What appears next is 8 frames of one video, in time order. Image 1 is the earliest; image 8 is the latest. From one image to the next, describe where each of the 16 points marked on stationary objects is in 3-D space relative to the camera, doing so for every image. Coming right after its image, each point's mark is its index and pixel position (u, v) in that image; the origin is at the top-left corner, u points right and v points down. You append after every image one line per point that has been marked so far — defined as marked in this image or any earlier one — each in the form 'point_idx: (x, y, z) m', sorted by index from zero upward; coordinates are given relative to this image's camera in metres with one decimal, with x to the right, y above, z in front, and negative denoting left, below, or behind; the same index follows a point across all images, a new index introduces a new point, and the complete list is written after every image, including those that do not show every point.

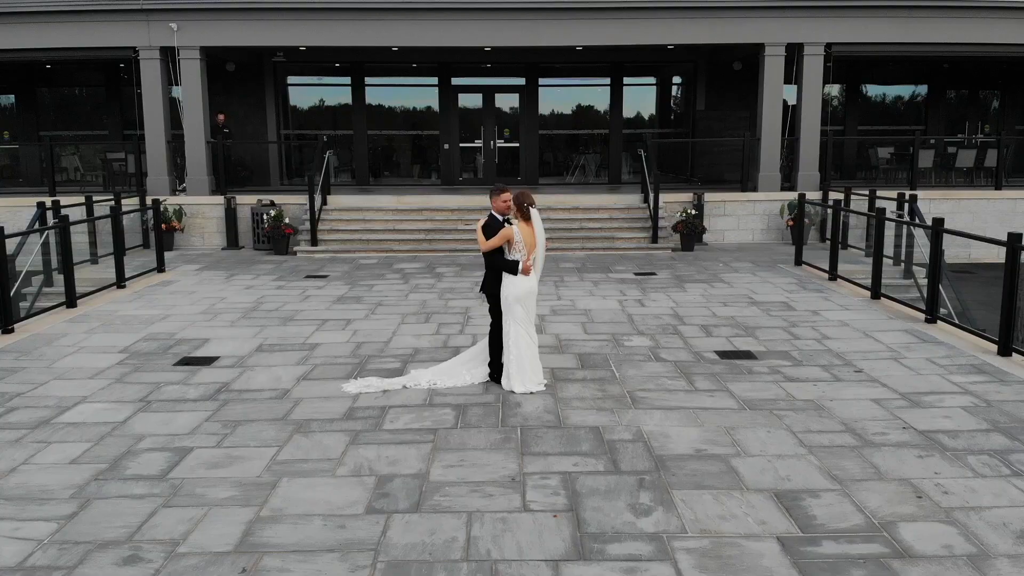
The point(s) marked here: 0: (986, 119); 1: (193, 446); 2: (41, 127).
0: (+9.2, +3.3, +18.9) m
1: (-1.7, -0.8, +5.1) m
2: (-8.8, +3.0, +18.5) m
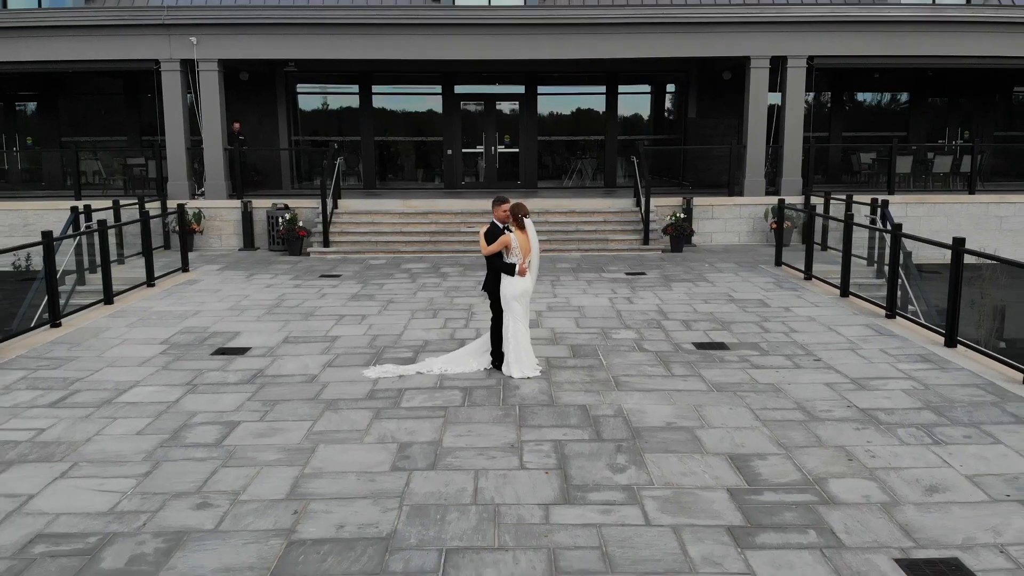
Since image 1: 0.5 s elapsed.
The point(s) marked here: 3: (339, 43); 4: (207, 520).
0: (+9.2, +3.3, +19.8) m
1: (-1.7, -0.8, +6.0) m
2: (-8.8, +3.0, +19.4) m
3: (-2.9, +4.1, +17.2) m
4: (-1.4, -1.0, +4.4) m
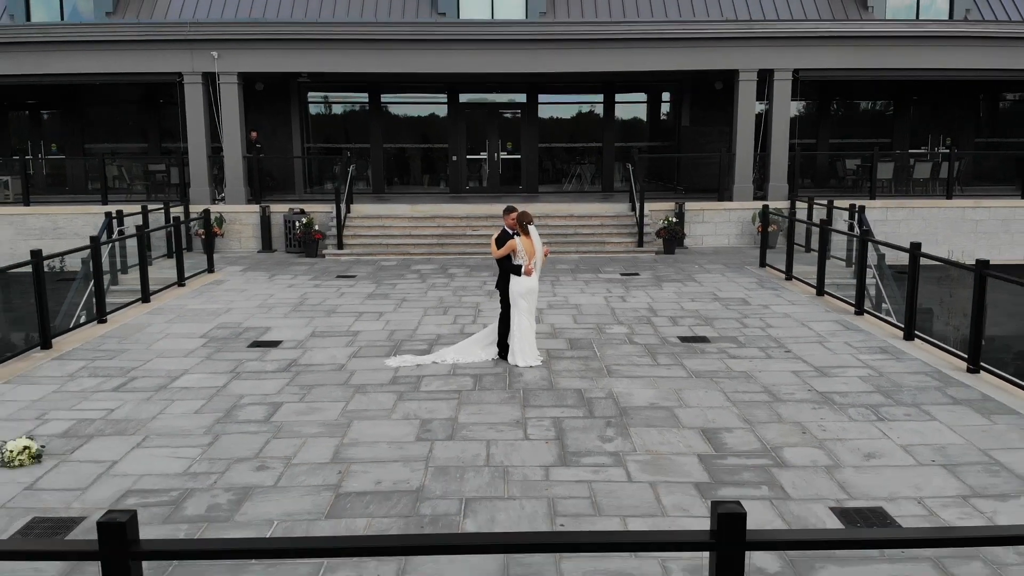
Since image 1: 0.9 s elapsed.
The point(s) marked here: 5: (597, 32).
0: (+9.2, +3.3, +20.7) m
1: (-1.6, -0.8, +6.9) m
2: (-8.8, +3.0, +20.3) m
3: (-2.9, +4.1, +18.2) m
4: (-1.3, -1.0, +5.4) m
5: (+1.5, +4.5, +18.1) m
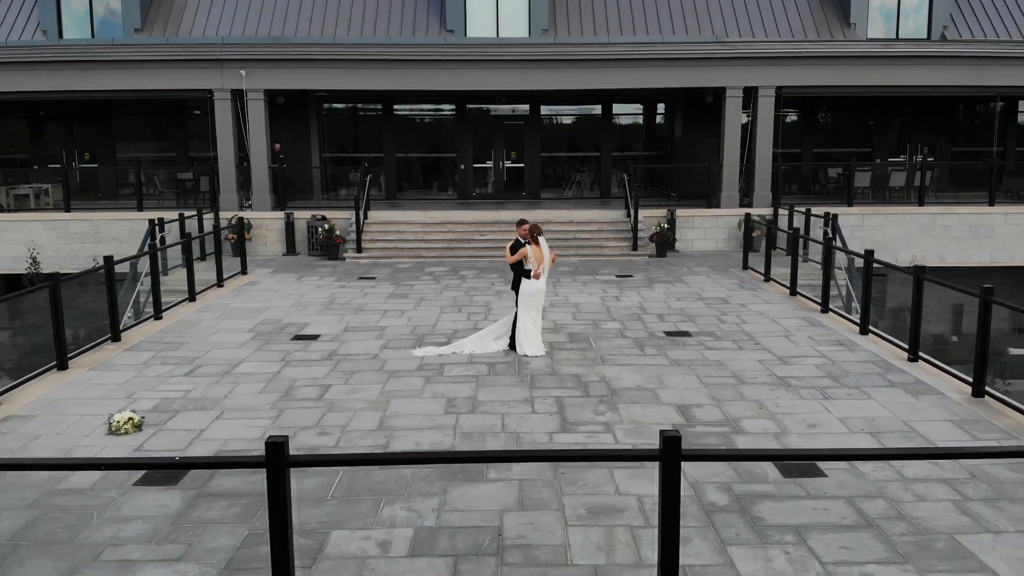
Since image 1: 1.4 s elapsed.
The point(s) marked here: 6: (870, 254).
0: (+9.3, +3.3, +22.1) m
1: (-1.5, -0.8, +8.3) m
2: (-8.7, +3.0, +21.7) m
3: (-2.8, +4.1, +19.5) m
4: (-1.3, -1.1, +6.7) m
5: (+1.6, +4.5, +19.4) m
6: (+3.7, +0.3, +10.1) m
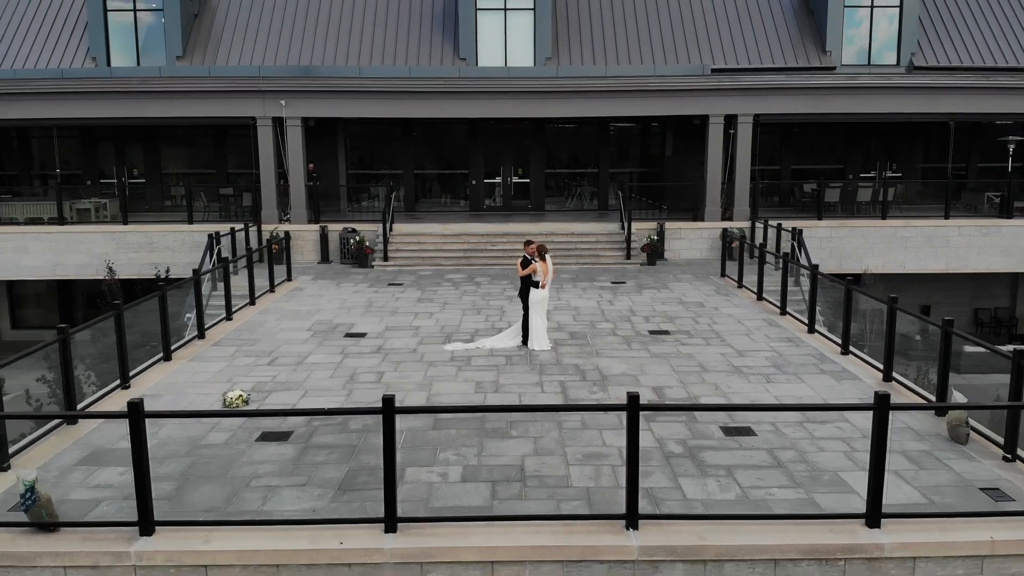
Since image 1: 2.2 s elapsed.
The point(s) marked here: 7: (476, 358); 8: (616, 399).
0: (+9.5, +3.2, +24.4) m
1: (-1.4, -0.9, +10.6) m
2: (-8.5, +3.0, +24.0) m
3: (-2.6, +4.0, +21.9) m
4: (-1.1, -1.1, +9.1) m
5: (+1.8, +4.4, +21.7) m
6: (+3.8, +0.3, +12.4) m
7: (-0.4, -0.8, +11.3) m
8: (+1.0, -1.1, +9.4) m
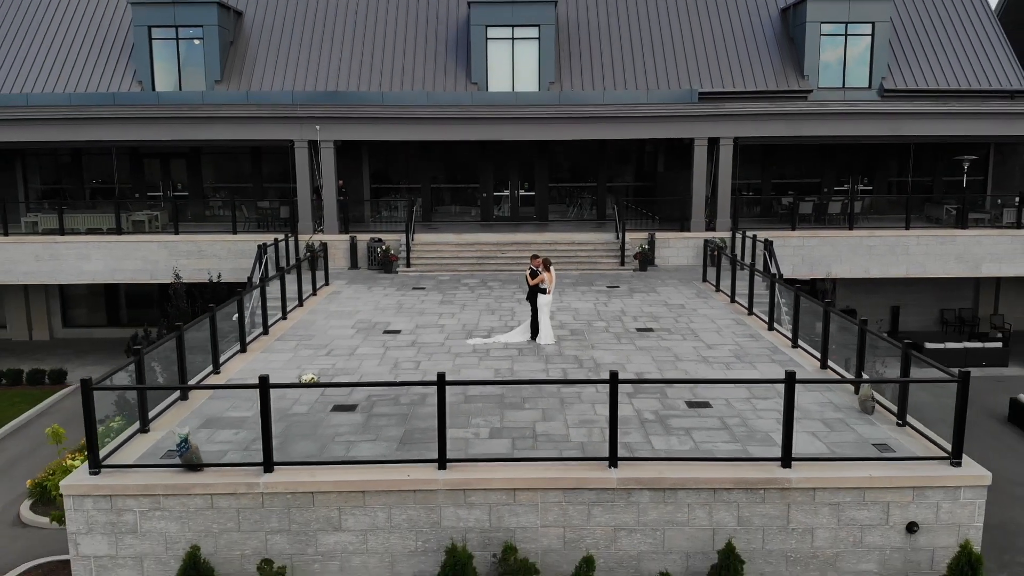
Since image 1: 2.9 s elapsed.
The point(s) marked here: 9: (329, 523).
0: (+9.7, +3.1, +26.9) m
1: (-1.2, -1.0, +13.2) m
2: (-8.3, +2.9, +26.6) m
3: (-2.4, +4.0, +24.4) m
4: (-1.0, -1.2, +11.7) m
5: (+2.0, +4.3, +24.3) m
6: (+4.0, +0.2, +15.0) m
7: (-0.3, -0.9, +13.8) m
8: (+1.1, -1.1, +12.0) m
9: (-1.6, -2.1, +8.8) m
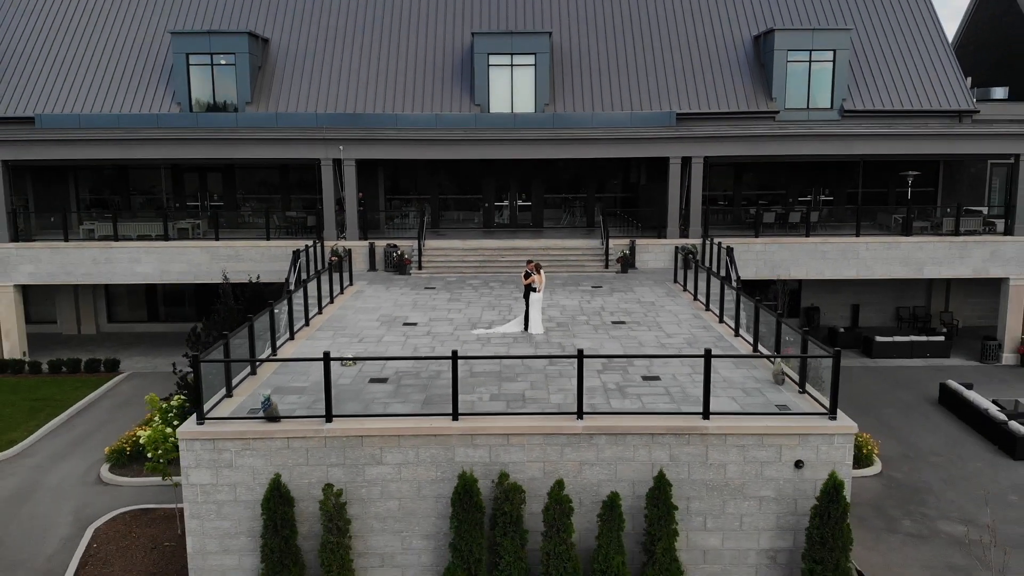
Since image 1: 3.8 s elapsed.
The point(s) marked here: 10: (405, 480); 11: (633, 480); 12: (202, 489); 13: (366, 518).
0: (+9.6, +3.1, +30.2) m
1: (-1.3, -1.0, +16.5) m
2: (-8.4, +2.9, +29.9) m
3: (-2.5, +4.0, +27.8) m
4: (-1.0, -1.2, +15.0) m
5: (+1.9, +4.3, +27.6) m
6: (+3.9, +0.2, +18.3) m
7: (-0.3, -0.9, +17.2) m
8: (+1.1, -1.1, +15.3) m
9: (-1.7, -2.1, +12.1) m
10: (-1.3, -2.4, +12.2) m
11: (+1.5, -2.4, +12.2) m
12: (-3.9, -2.5, +12.3) m
13: (-1.8, -2.9, +12.3) m
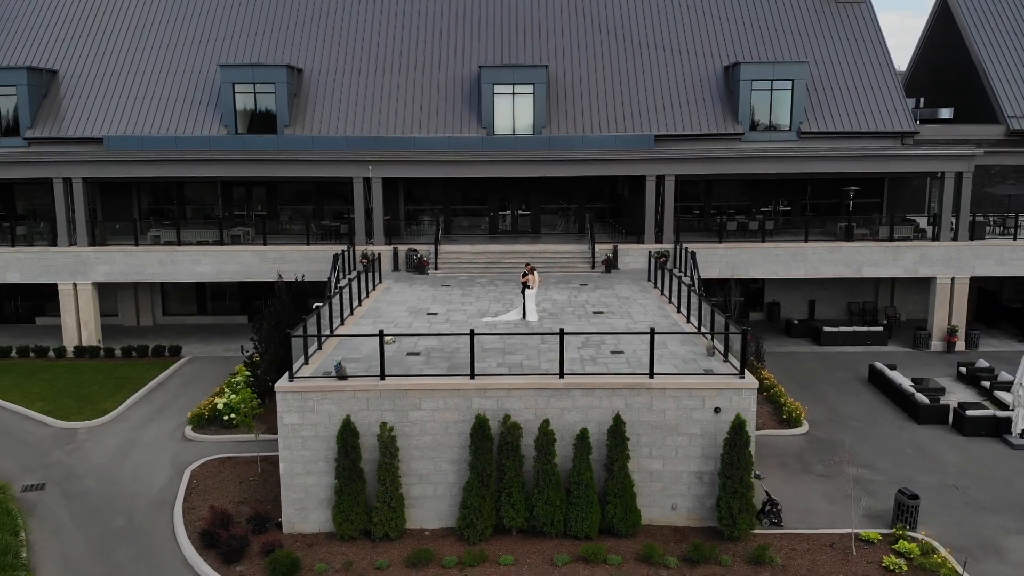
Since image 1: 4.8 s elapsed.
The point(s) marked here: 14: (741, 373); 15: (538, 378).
0: (+9.7, +3.2, +35.2) m
1: (-1.3, -0.9, +21.5) m
2: (-8.3, +3.0, +34.9) m
3: (-2.4, +4.1, +32.7) m
4: (-1.0, -1.2, +19.9) m
5: (+2.0, +4.4, +32.6) m
6: (+4.0, +0.2, +23.2) m
7: (-0.3, -0.8, +22.1) m
8: (+1.1, -1.1, +20.2) m
9: (-1.7, -2.1, +17.1) m
10: (-1.3, -2.3, +17.2) m
11: (+1.5, -2.3, +17.1) m
12: (-3.9, -2.5, +17.3) m
13: (-1.8, -2.8, +17.3) m
14: (+4.1, -1.5, +17.4) m
15: (+0.4, -1.6, +17.2) m
